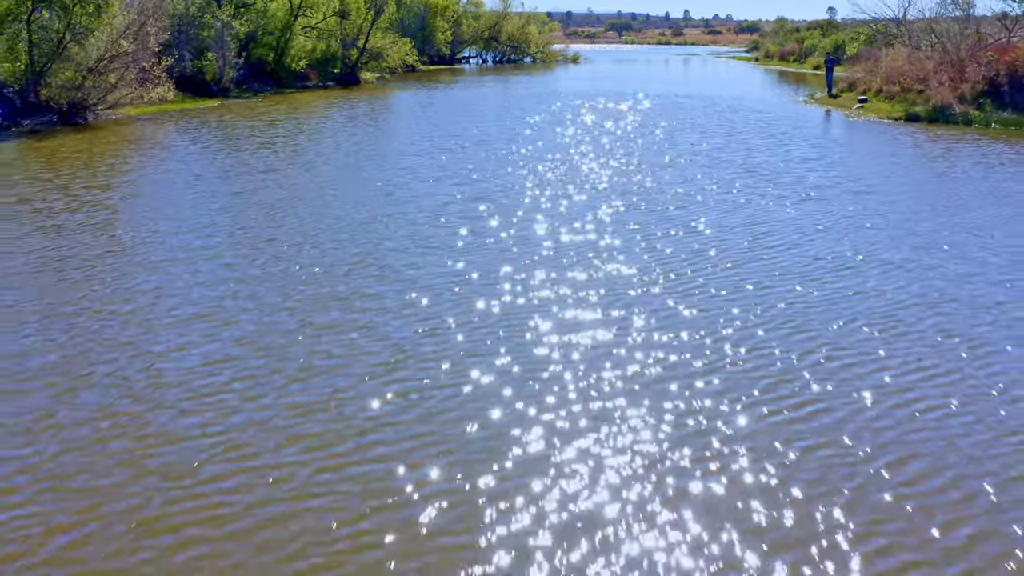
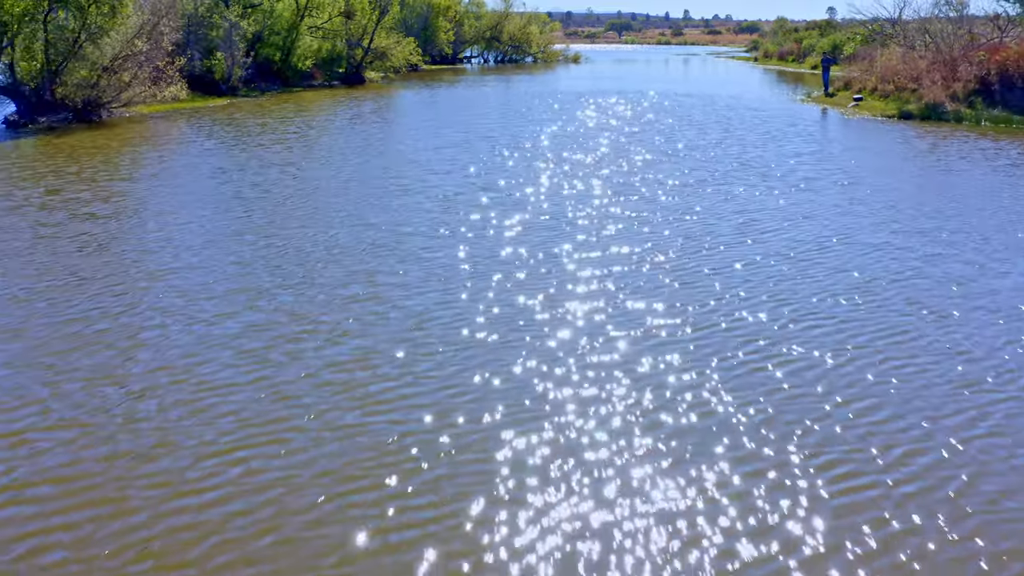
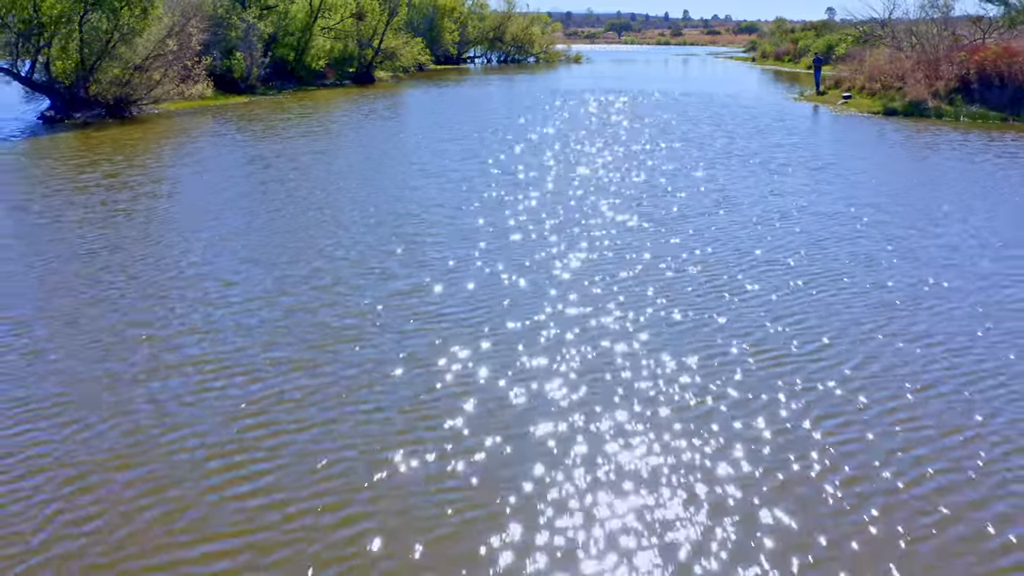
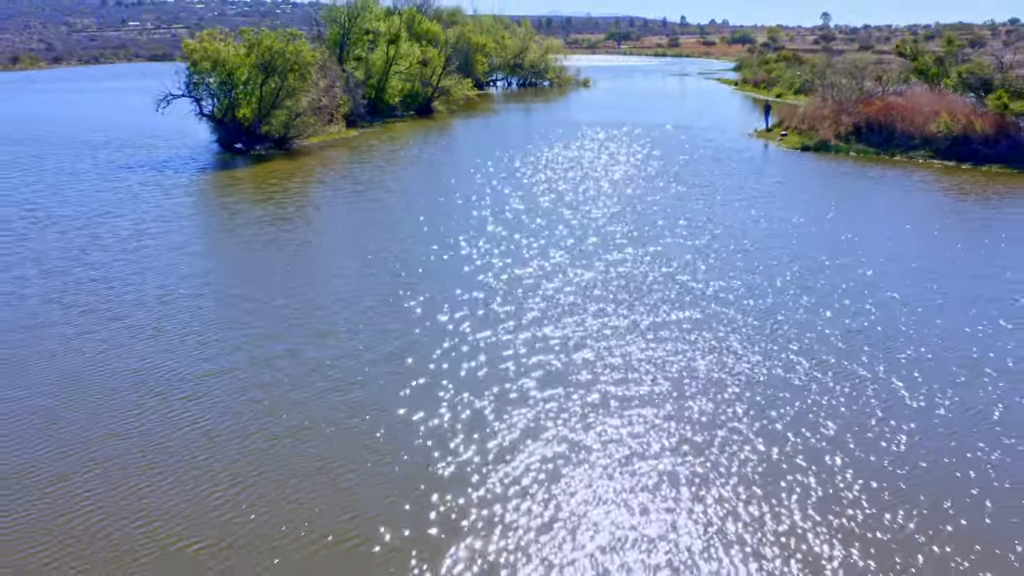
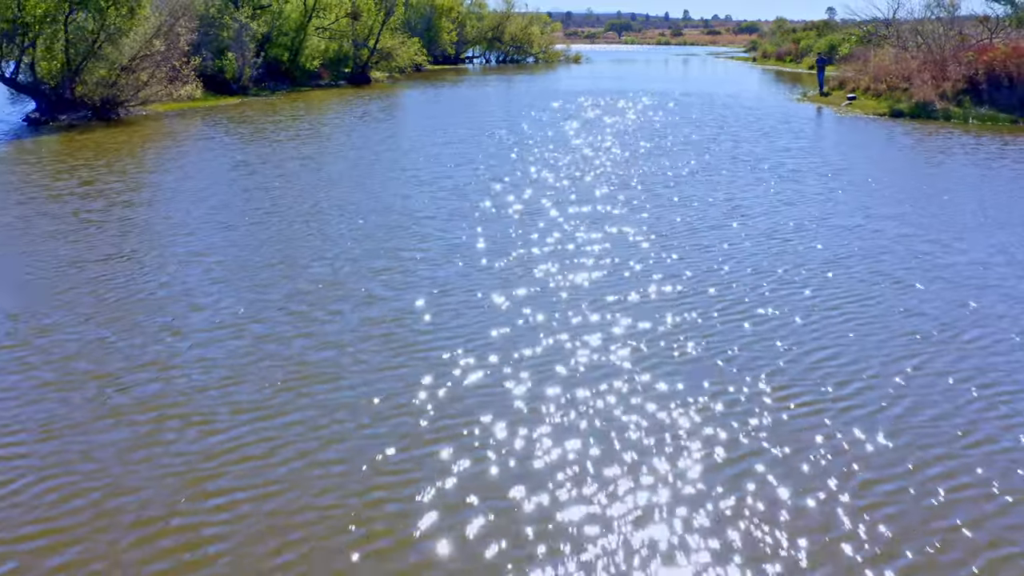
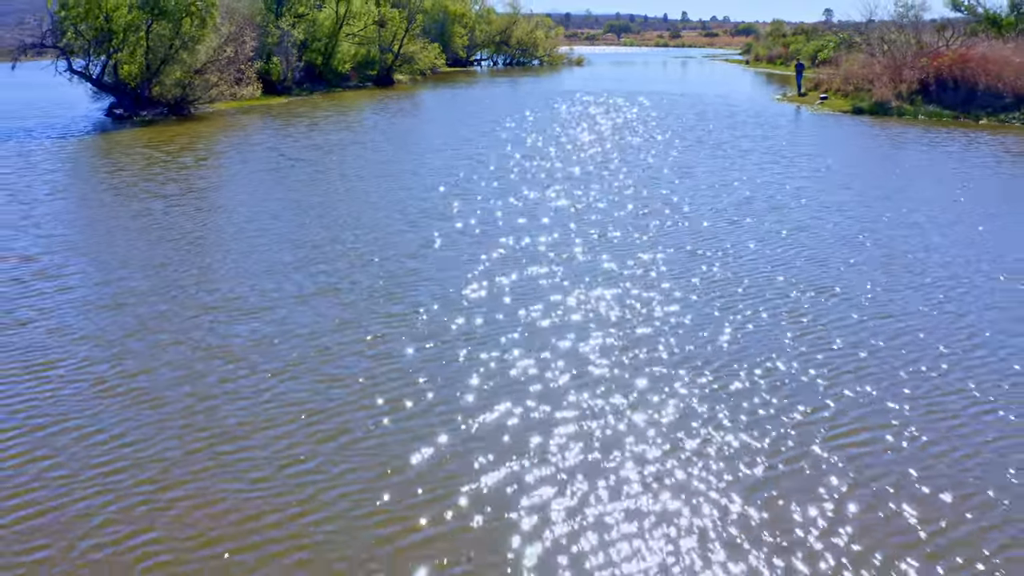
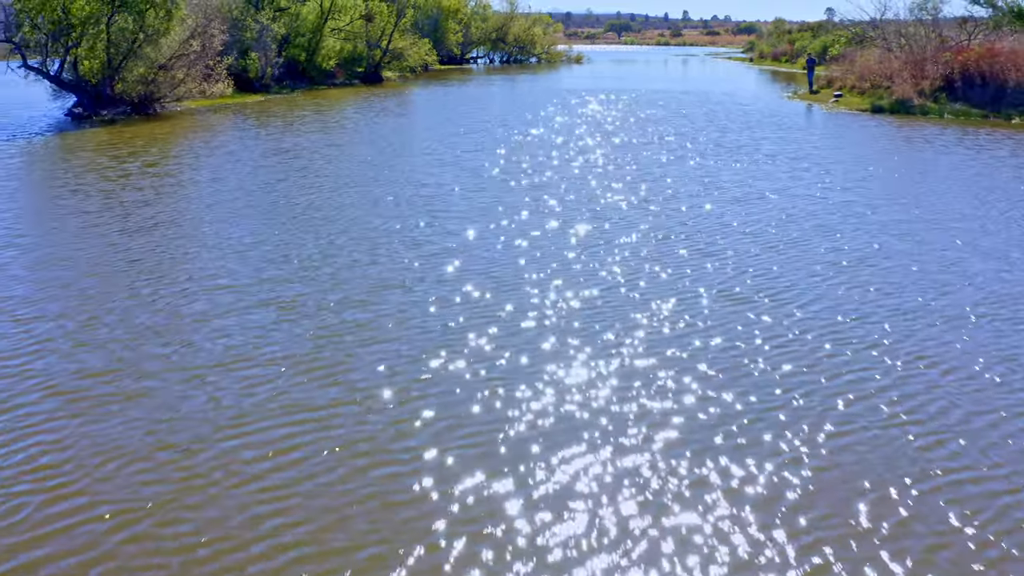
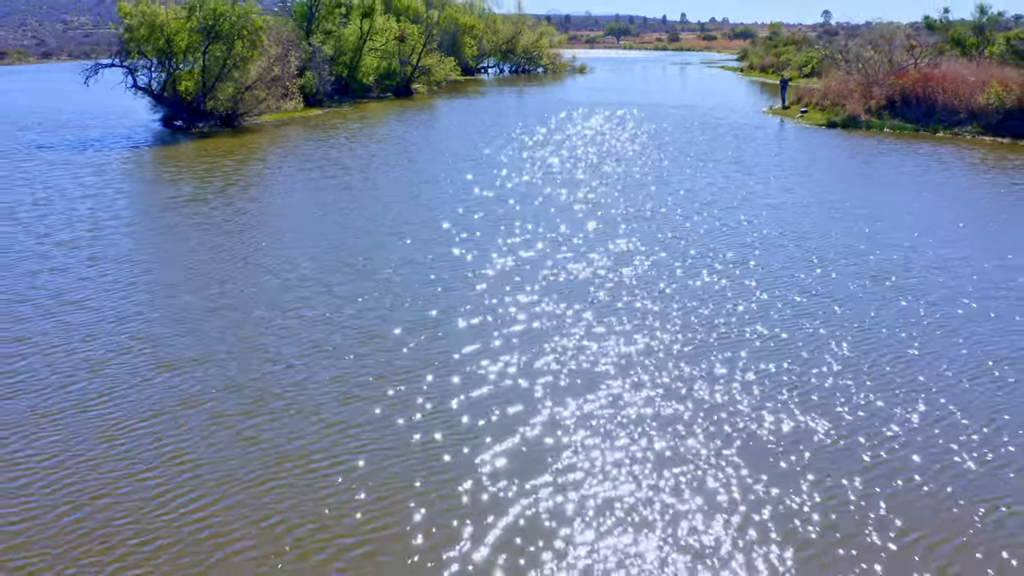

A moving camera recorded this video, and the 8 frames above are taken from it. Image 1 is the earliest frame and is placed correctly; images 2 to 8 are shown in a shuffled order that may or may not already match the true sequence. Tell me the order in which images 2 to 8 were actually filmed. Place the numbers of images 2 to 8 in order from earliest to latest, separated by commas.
2, 5, 3, 7, 6, 8, 4
